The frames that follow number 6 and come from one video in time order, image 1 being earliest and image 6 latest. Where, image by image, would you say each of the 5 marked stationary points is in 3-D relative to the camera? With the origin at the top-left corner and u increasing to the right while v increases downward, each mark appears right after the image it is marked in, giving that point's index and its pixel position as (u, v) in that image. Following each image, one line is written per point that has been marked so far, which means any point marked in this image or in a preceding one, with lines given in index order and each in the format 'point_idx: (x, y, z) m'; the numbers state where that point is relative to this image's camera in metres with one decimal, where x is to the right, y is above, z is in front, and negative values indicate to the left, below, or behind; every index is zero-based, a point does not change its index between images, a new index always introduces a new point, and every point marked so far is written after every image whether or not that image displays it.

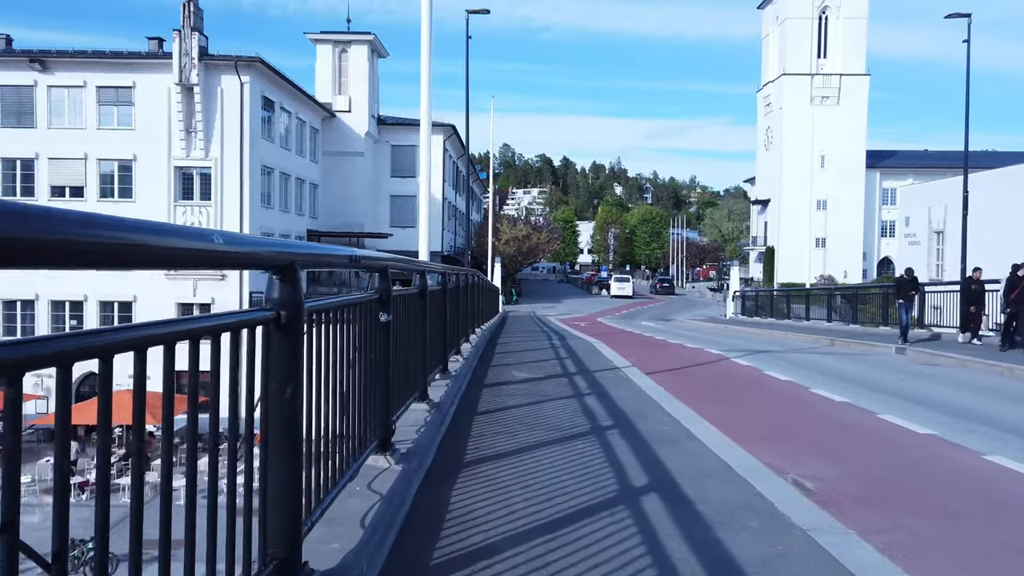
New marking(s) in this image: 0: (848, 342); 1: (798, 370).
0: (+8.5, -1.4, +19.5) m
1: (+5.3, -1.5, +14.1) m
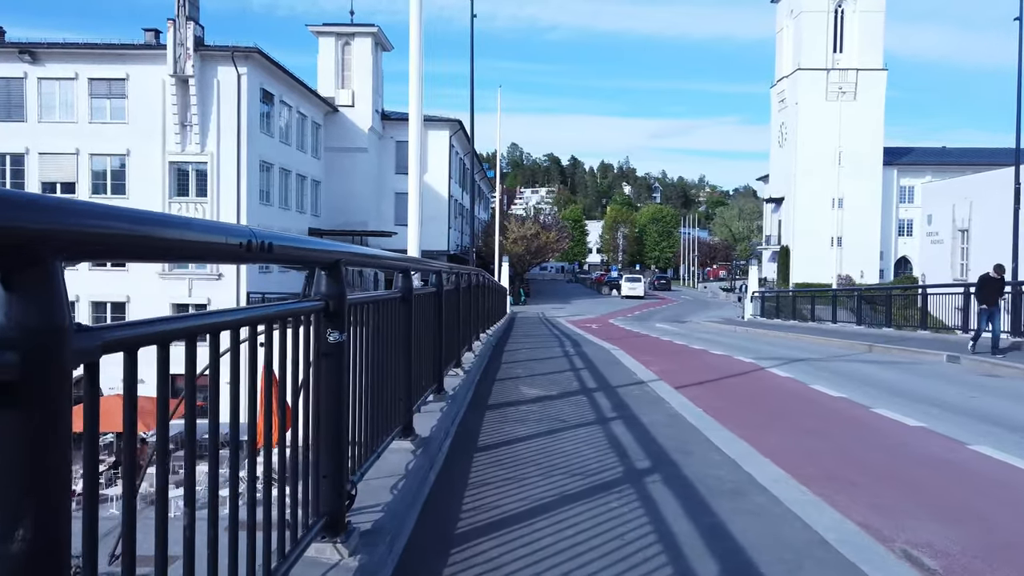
0: (+8.7, -1.4, +17.8) m
1: (+5.4, -1.5, +12.4) m
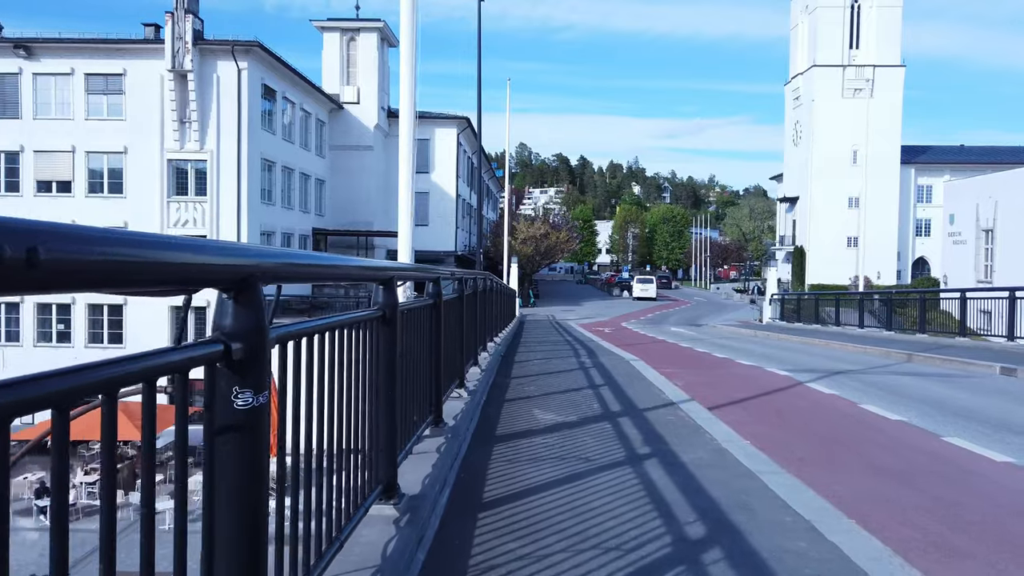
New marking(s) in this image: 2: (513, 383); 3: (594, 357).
0: (+9.0, -1.5, +16.4) m
1: (+5.6, -1.6, +11.1) m
2: (0.0, -1.4, +11.2) m
3: (+1.6, -1.3, +14.6) m
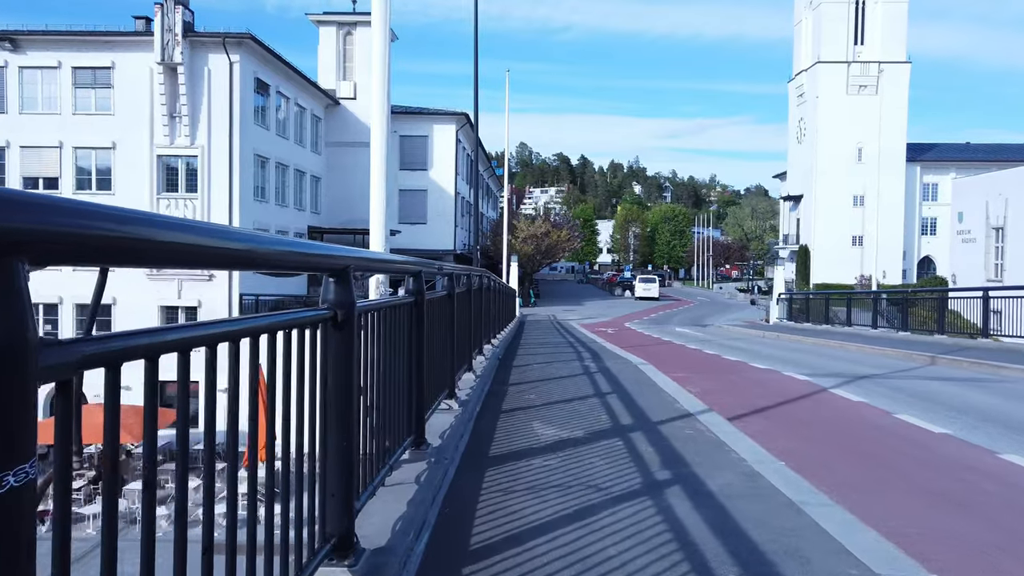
0: (+8.9, -1.5, +15.5) m
1: (+5.5, -1.6, +10.1) m
2: (0.0, -1.4, +10.2) m
3: (+1.5, -1.3, +13.6) m
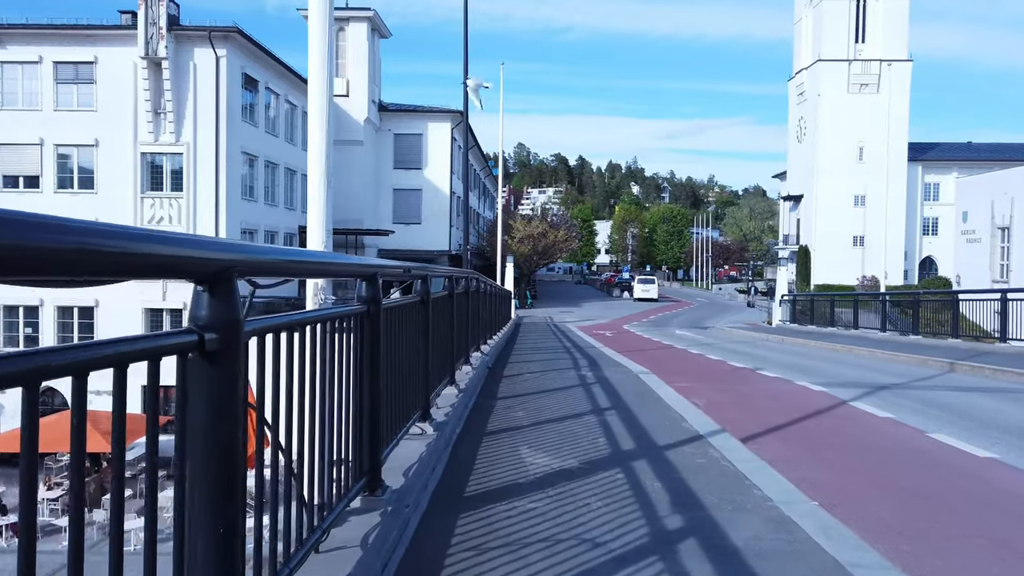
0: (+8.8, -1.5, +14.5) m
1: (+5.4, -1.6, +9.2) m
2: (-0.2, -1.4, +9.2) m
3: (+1.4, -1.3, +12.7) m
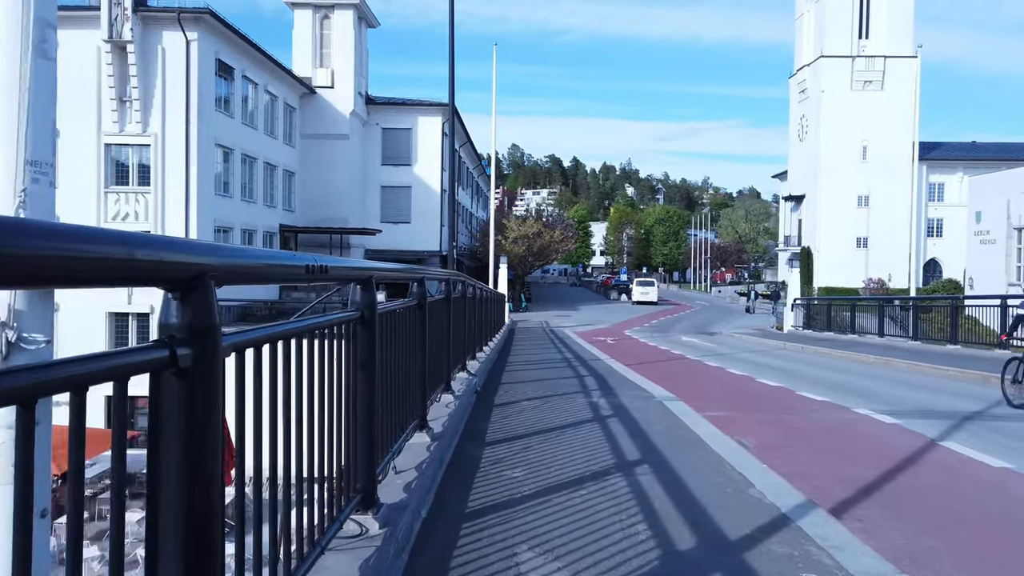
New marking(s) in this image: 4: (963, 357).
0: (+8.7, -1.6, +12.3) m
1: (+5.3, -1.7, +6.9) m
2: (-0.2, -1.5, +6.9) m
3: (+1.3, -1.4, +10.4) m
4: (+10.7, -1.6, +17.9) m
